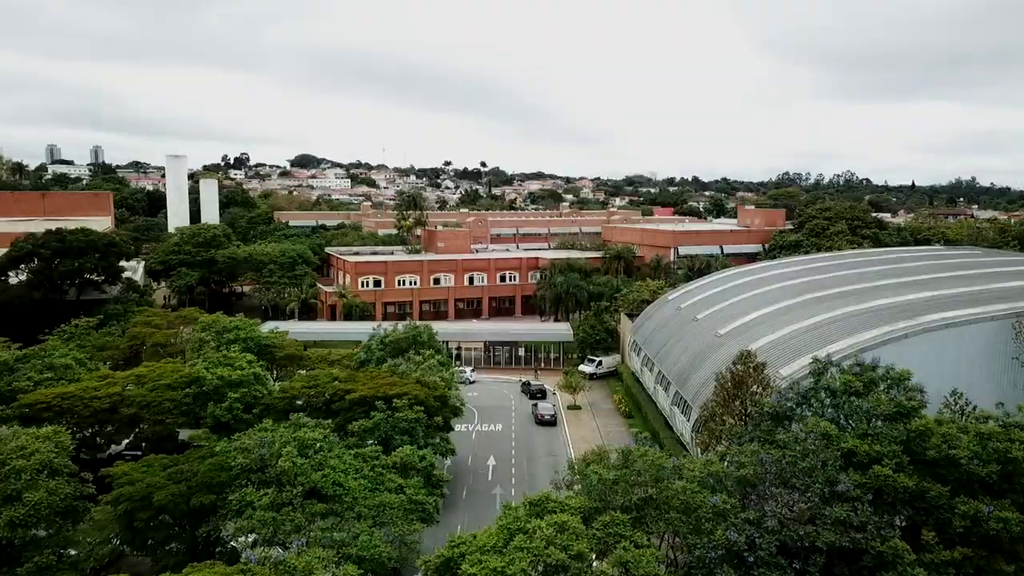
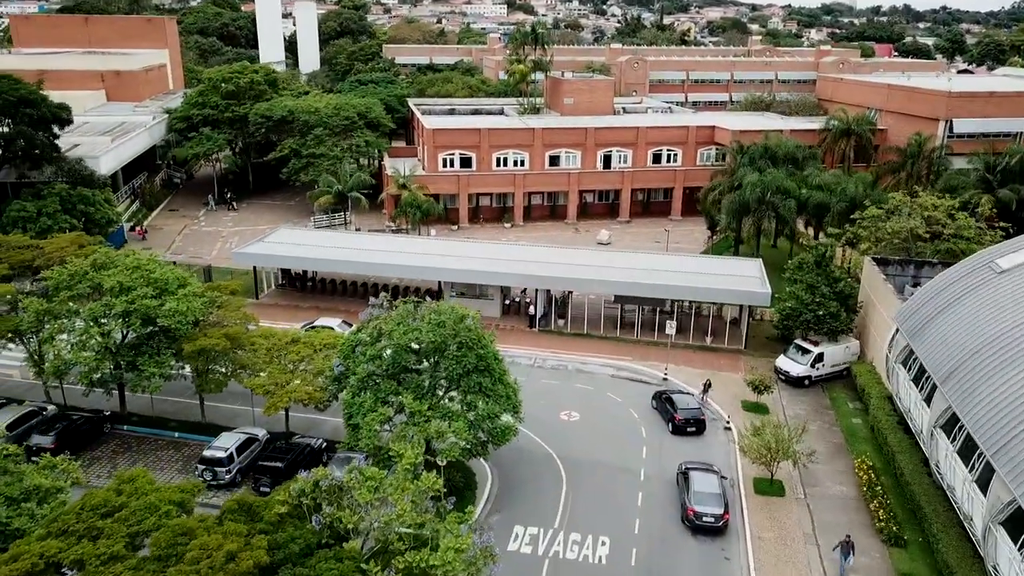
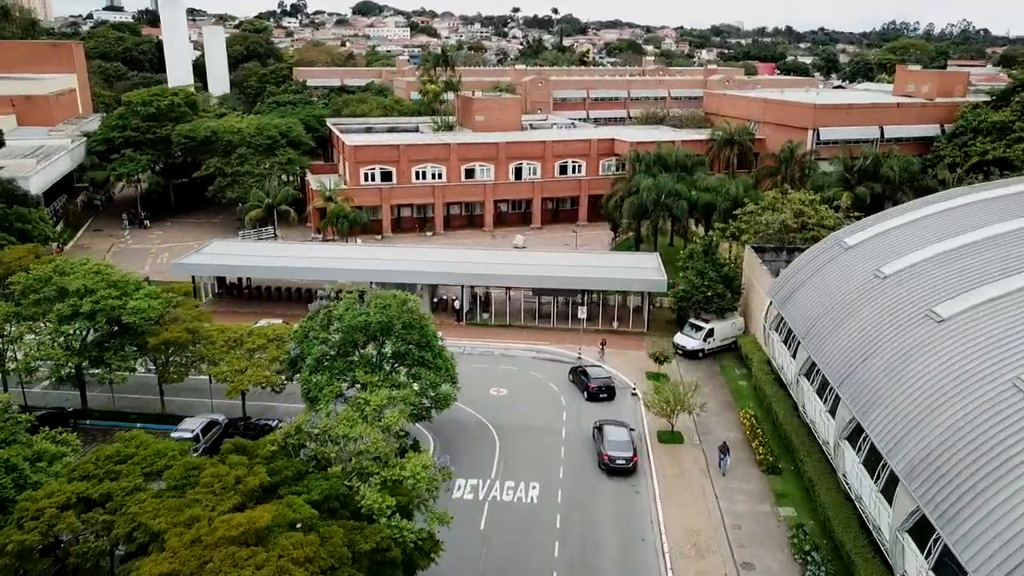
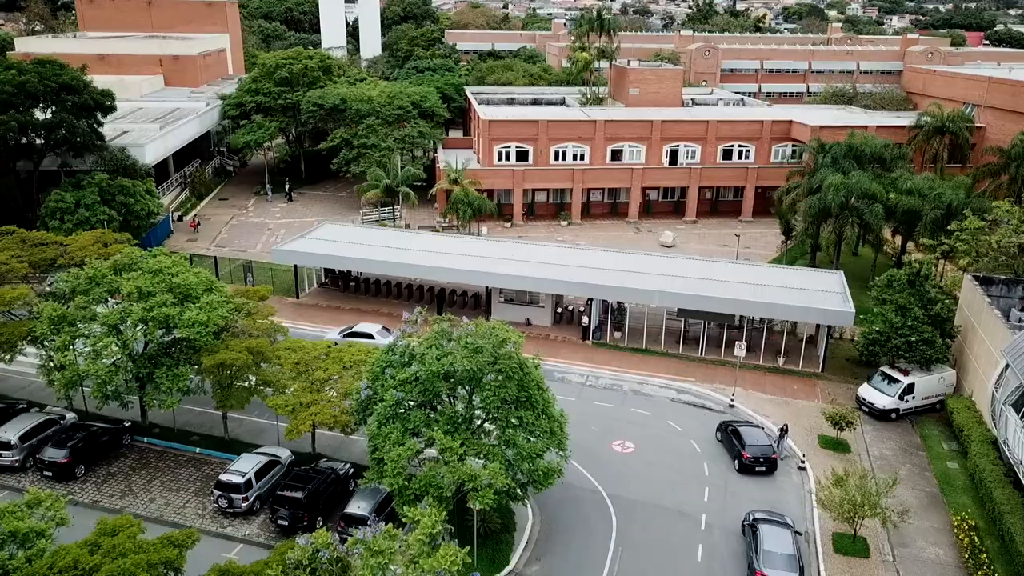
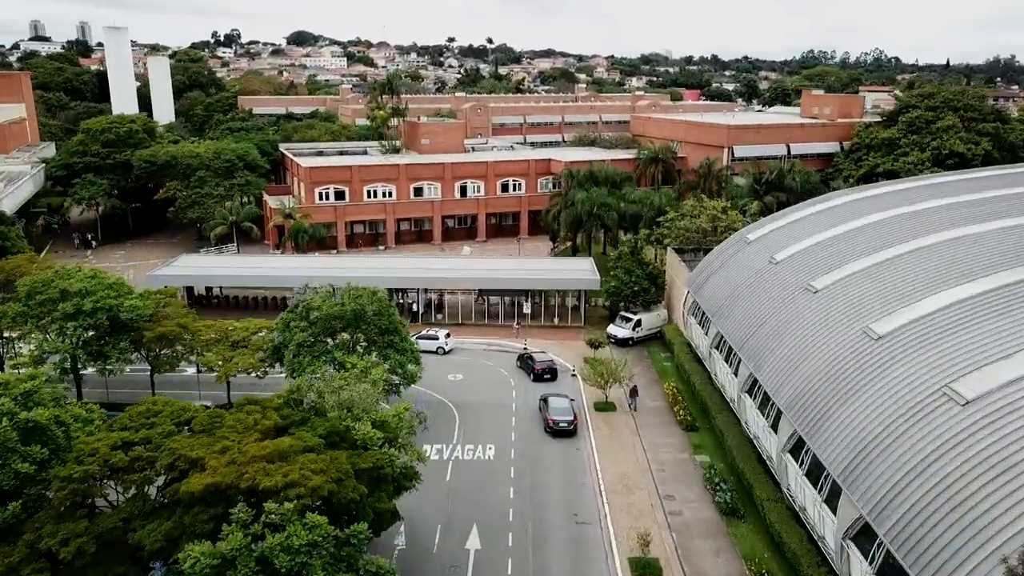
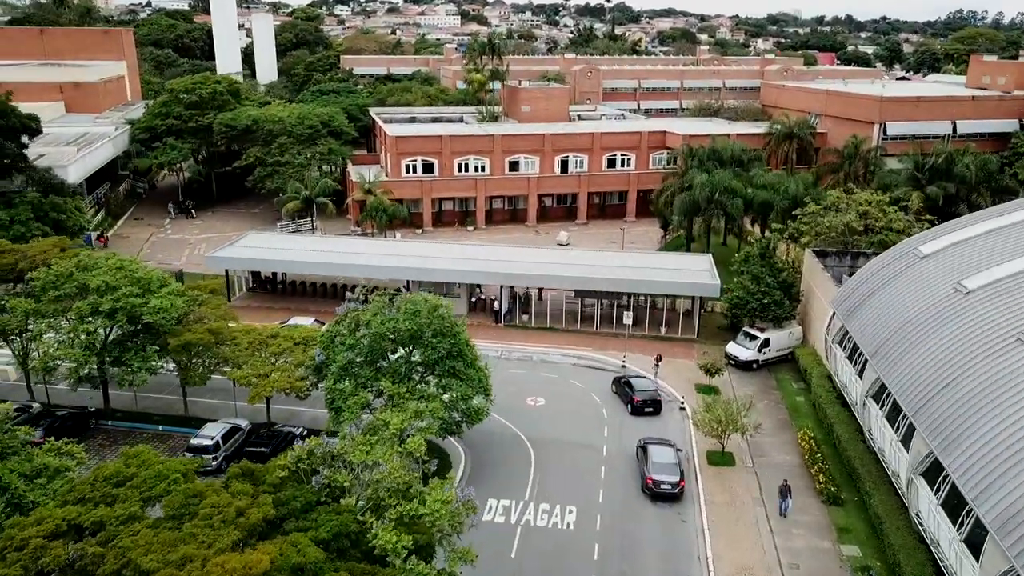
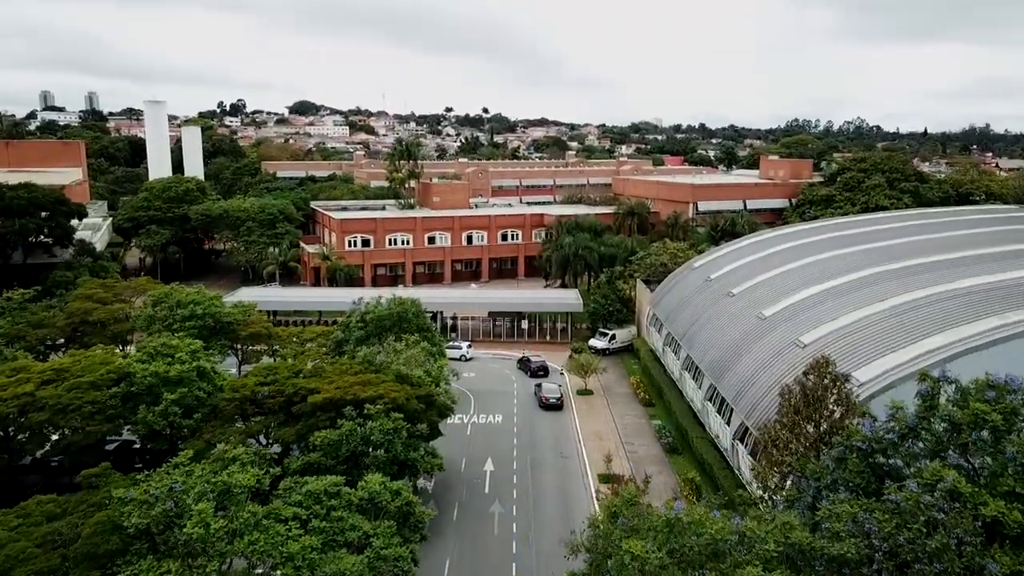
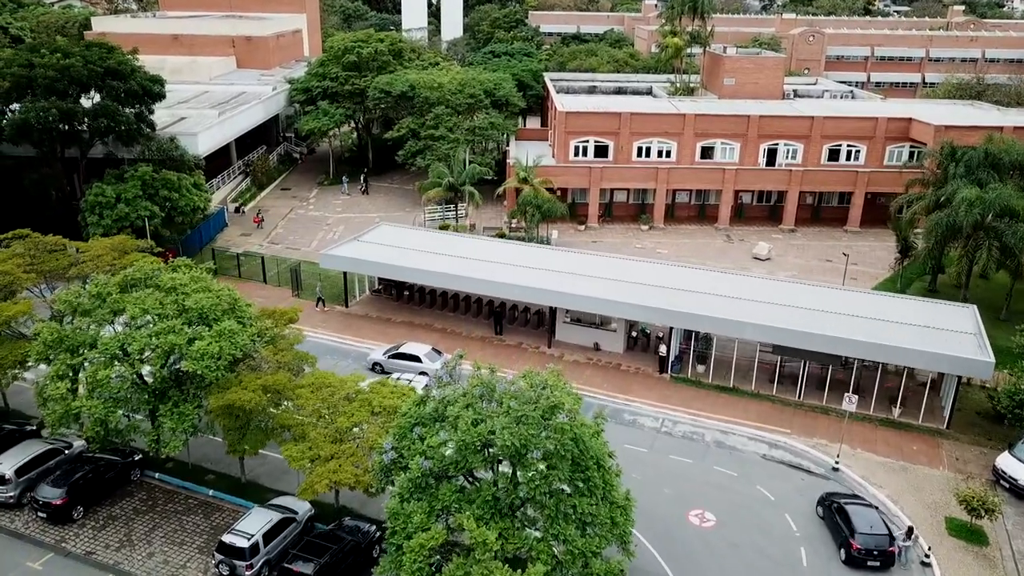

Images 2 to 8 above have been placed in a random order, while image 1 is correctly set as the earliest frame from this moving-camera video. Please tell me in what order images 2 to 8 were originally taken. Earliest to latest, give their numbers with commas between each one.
7, 5, 3, 6, 2, 4, 8
